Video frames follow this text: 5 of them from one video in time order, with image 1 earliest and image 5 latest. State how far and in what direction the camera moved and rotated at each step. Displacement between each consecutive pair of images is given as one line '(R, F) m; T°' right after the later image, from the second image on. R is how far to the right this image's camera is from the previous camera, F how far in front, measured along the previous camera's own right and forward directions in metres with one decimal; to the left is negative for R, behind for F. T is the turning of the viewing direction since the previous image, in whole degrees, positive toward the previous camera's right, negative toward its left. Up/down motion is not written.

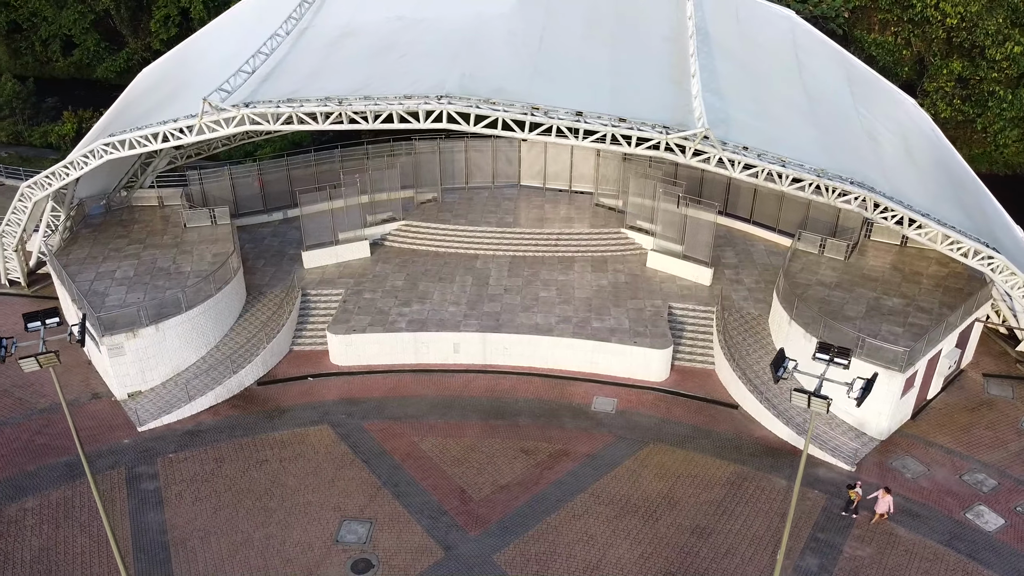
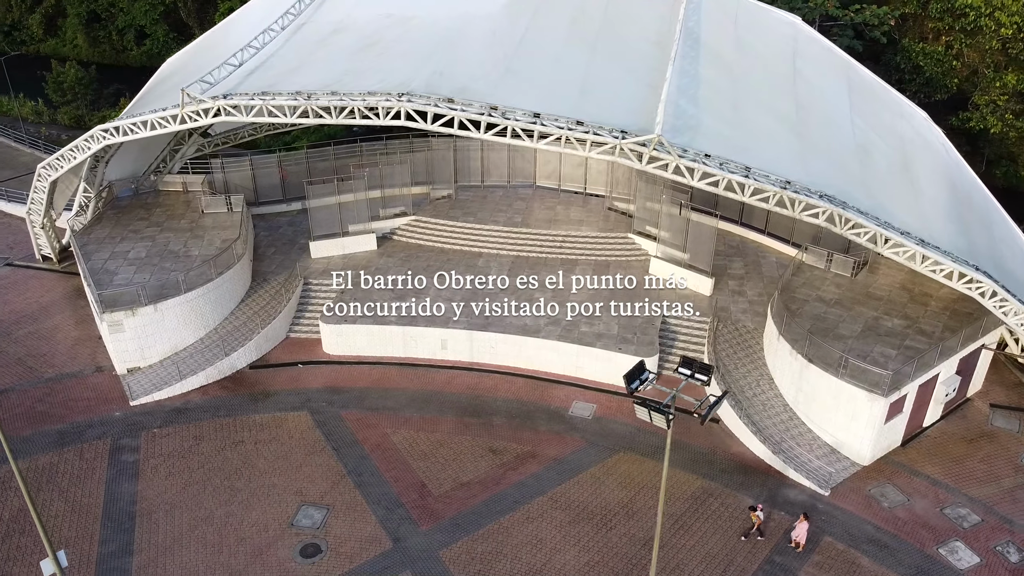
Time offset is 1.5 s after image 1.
(+3.0, +0.1) m; -5°
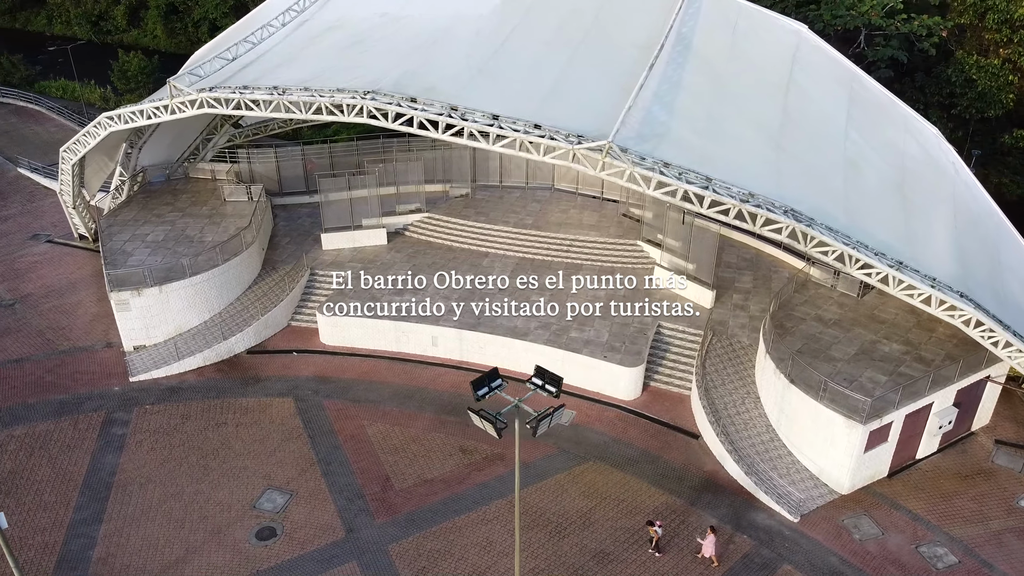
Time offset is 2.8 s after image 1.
(+3.0, +0.2) m; -5°
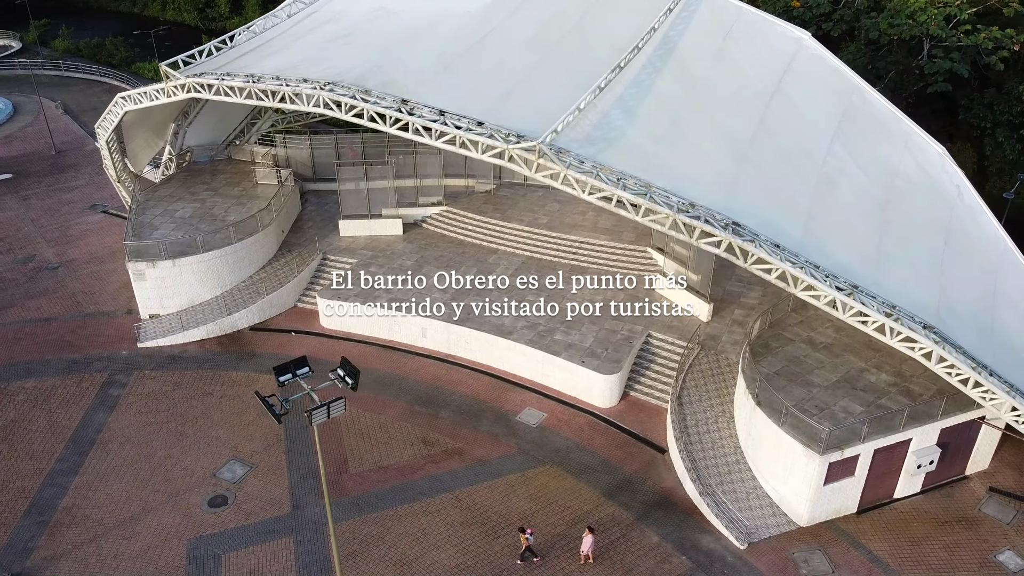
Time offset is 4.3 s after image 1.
(+4.0, +0.2) m; -7°
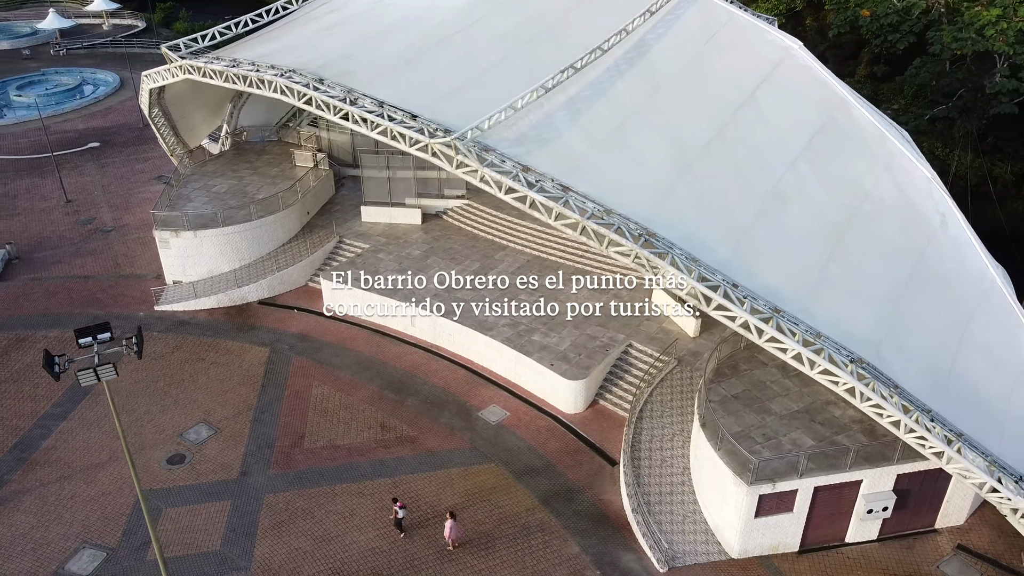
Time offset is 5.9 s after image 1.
(+4.8, +0.3) m; -8°
